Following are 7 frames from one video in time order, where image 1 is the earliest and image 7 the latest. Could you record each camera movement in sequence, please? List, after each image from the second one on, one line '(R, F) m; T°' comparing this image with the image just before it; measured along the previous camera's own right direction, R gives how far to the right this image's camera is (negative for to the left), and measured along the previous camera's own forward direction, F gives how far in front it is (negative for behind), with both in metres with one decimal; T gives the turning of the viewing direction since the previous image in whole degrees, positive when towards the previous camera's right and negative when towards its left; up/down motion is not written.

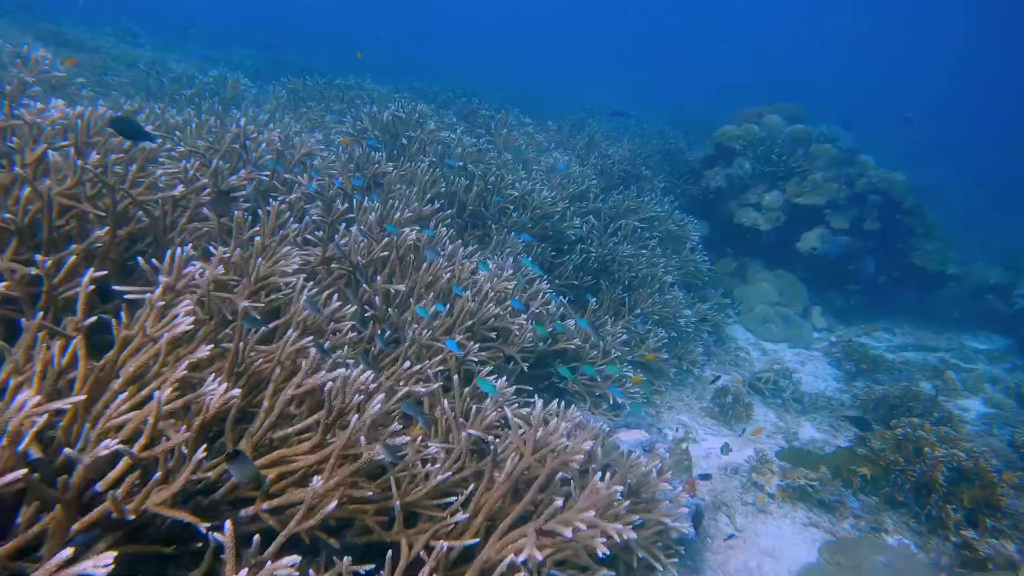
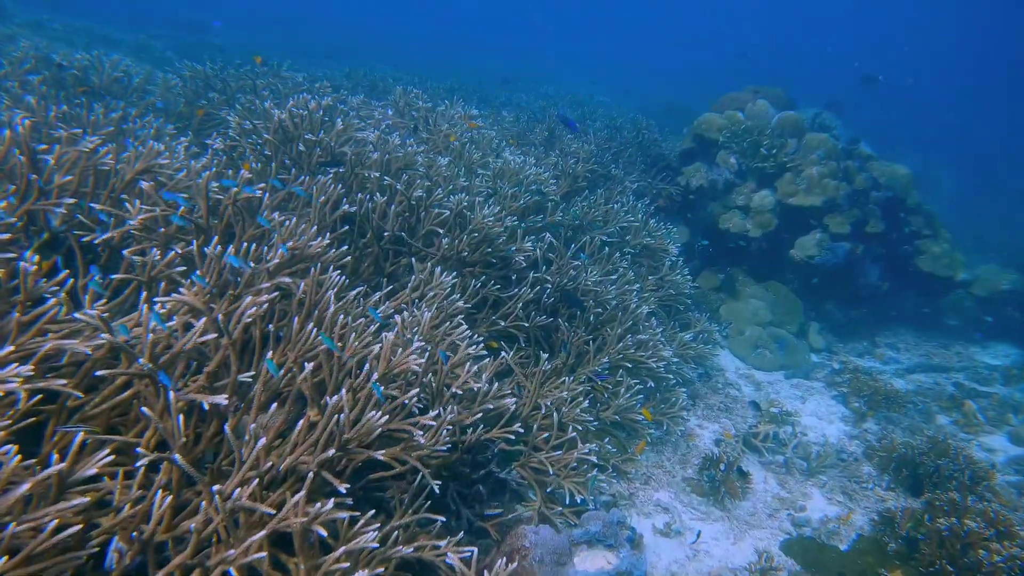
(+0.5, +1.5) m; +2°
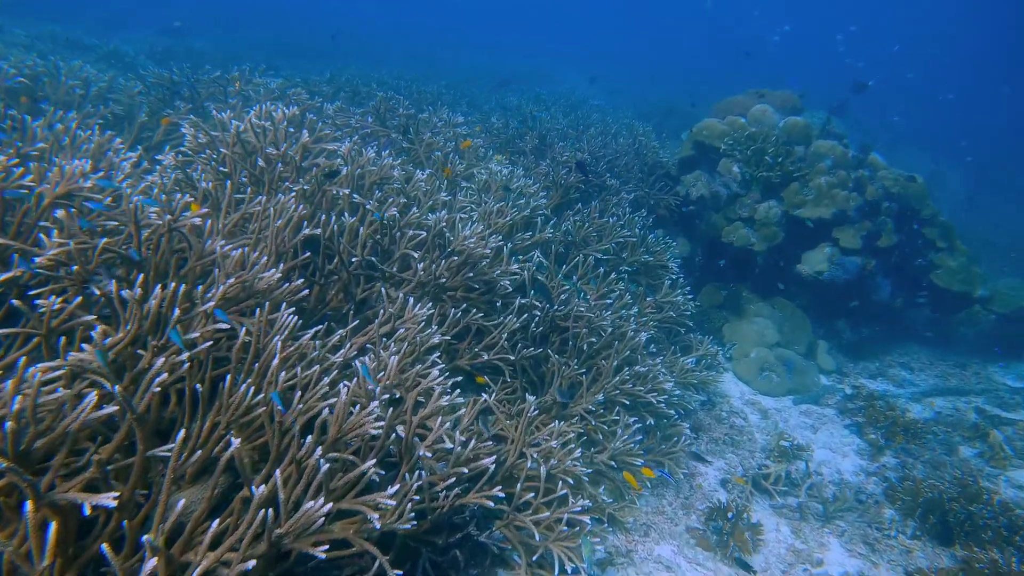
(+0.1, +0.5) m; 0°
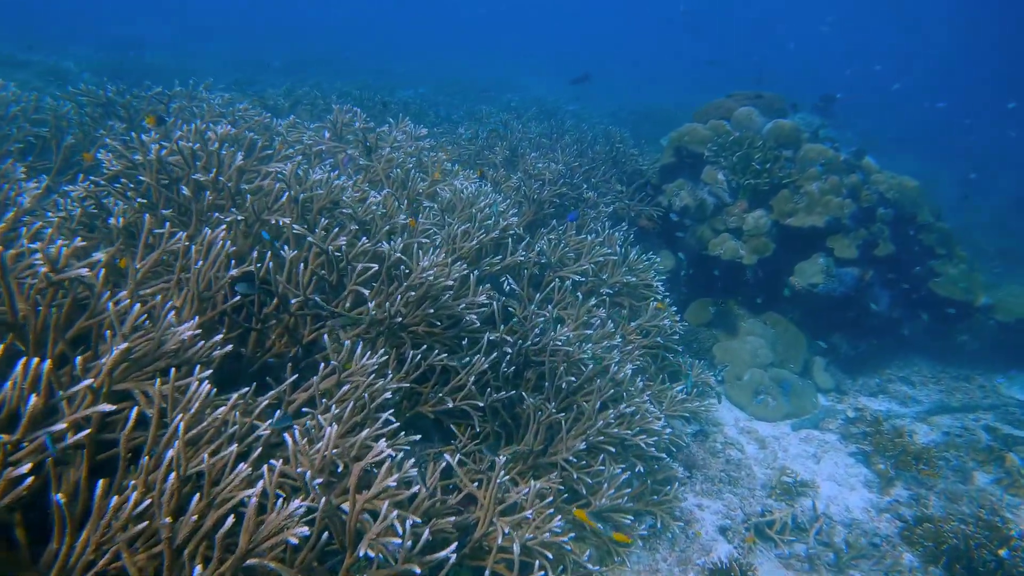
(+0.2, +0.6) m; +1°
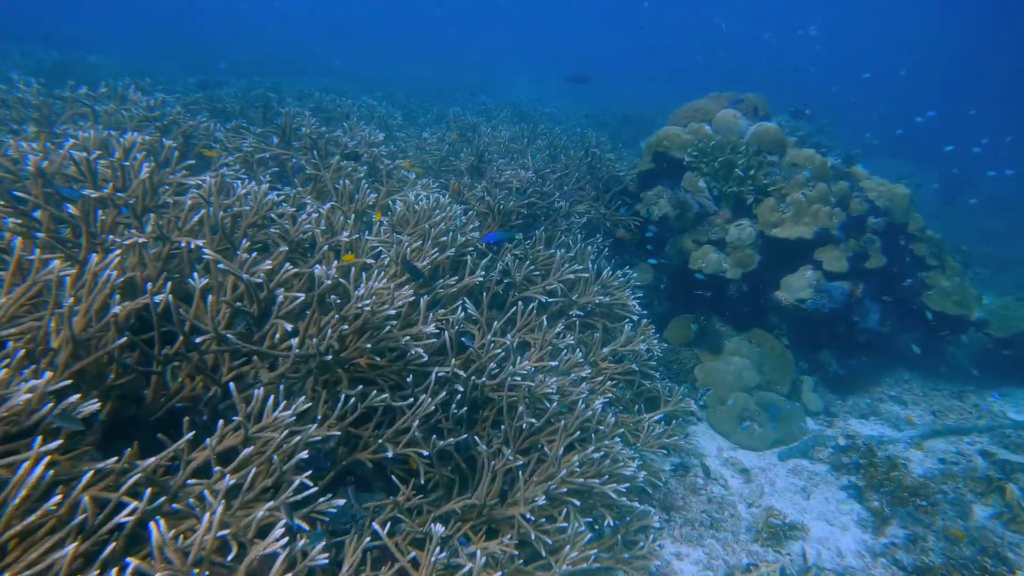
(+0.3, +0.6) m; +1°
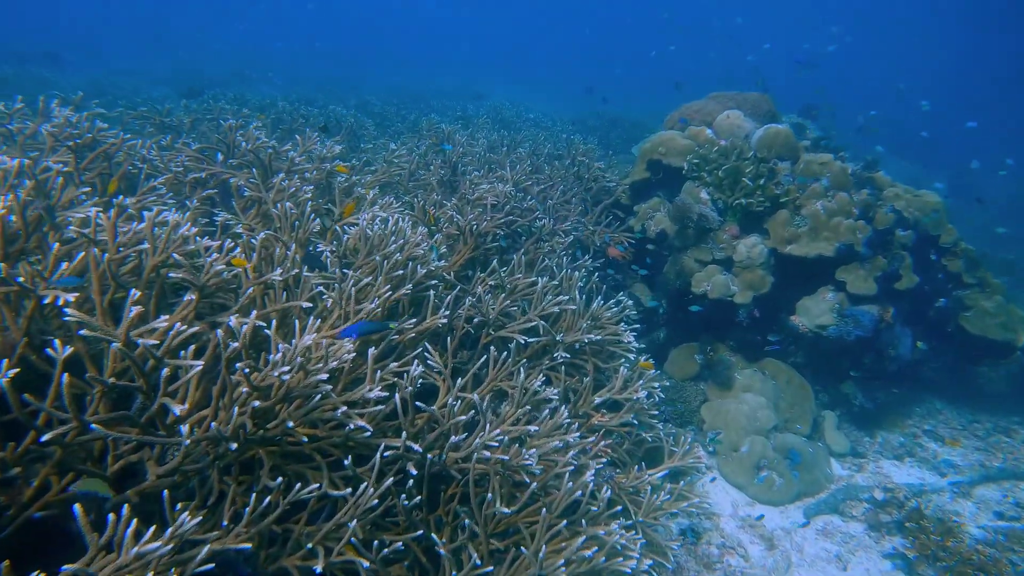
(+0.2, +0.9) m; 0°
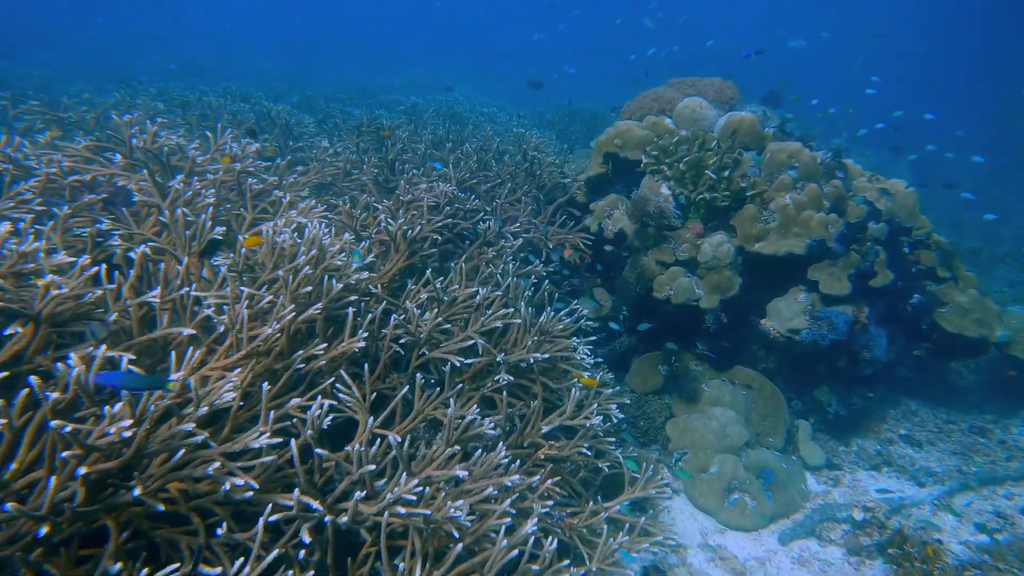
(+0.3, +0.6) m; +2°
